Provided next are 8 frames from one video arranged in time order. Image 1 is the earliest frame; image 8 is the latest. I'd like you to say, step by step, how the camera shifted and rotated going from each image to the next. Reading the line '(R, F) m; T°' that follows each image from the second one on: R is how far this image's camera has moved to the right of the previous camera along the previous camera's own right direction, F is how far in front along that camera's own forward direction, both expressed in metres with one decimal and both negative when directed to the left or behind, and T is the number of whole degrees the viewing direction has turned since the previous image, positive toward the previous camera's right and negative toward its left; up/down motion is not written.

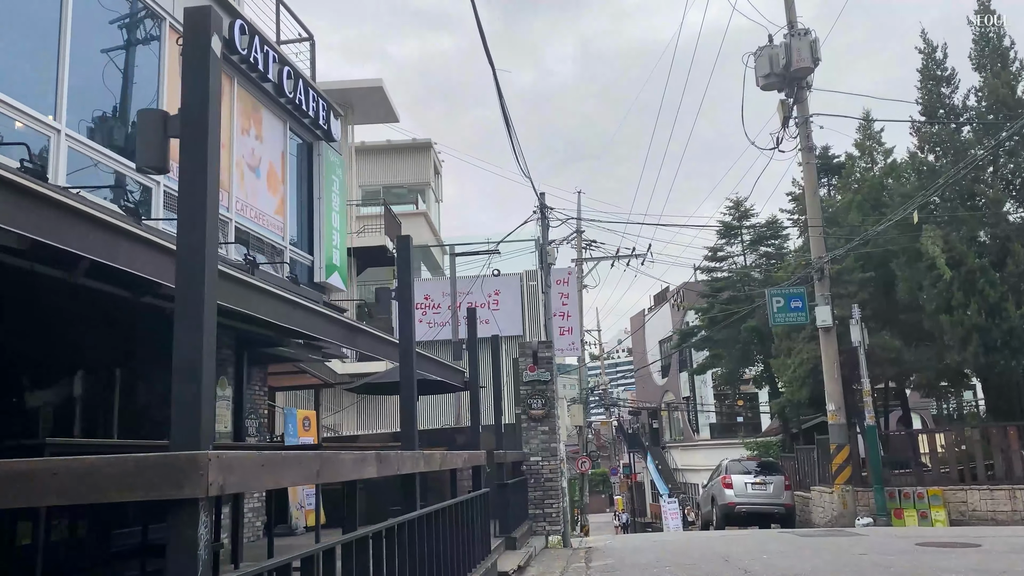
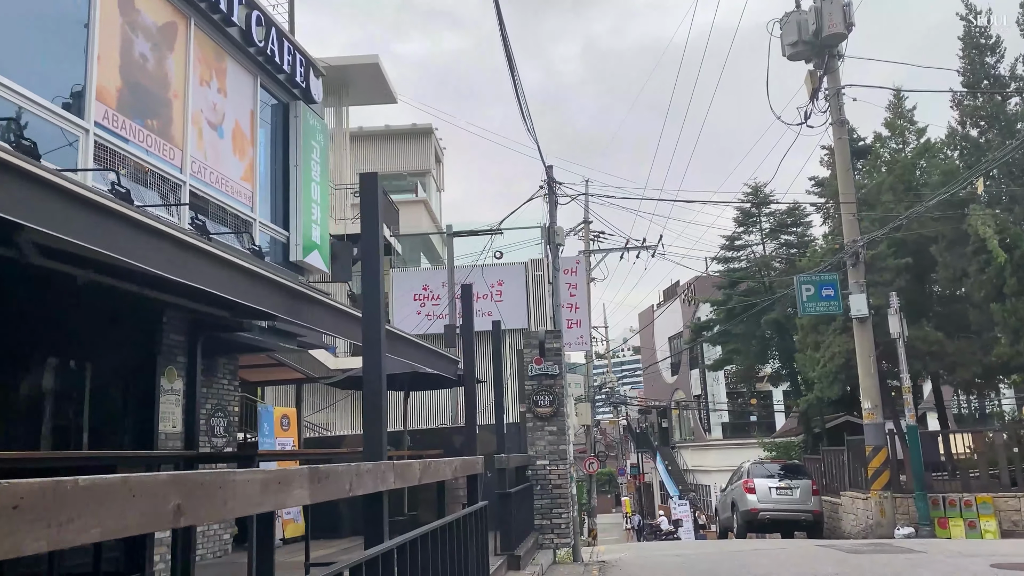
(0.0, +1.4) m; 0°
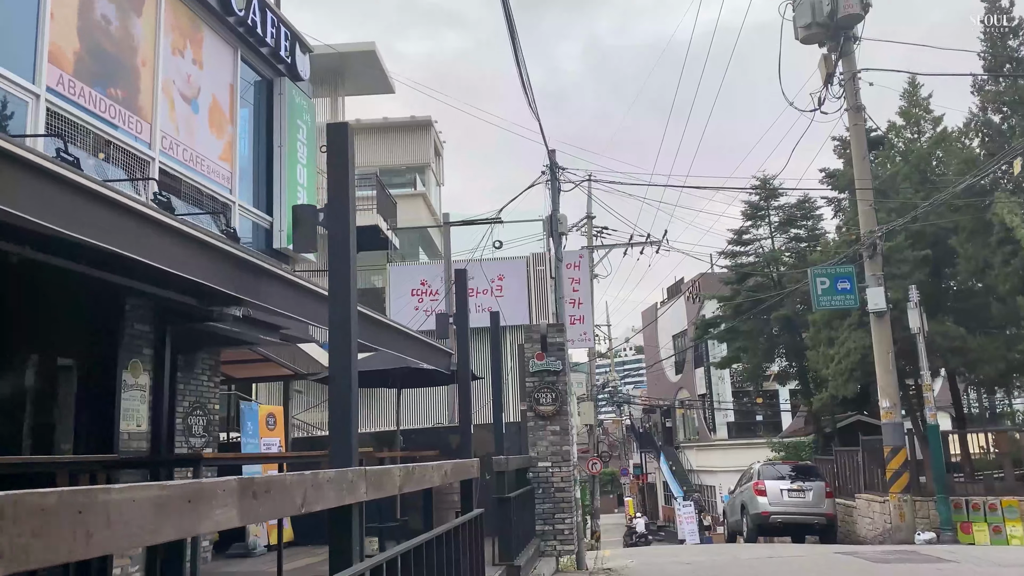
(0.0, +0.7) m; 0°
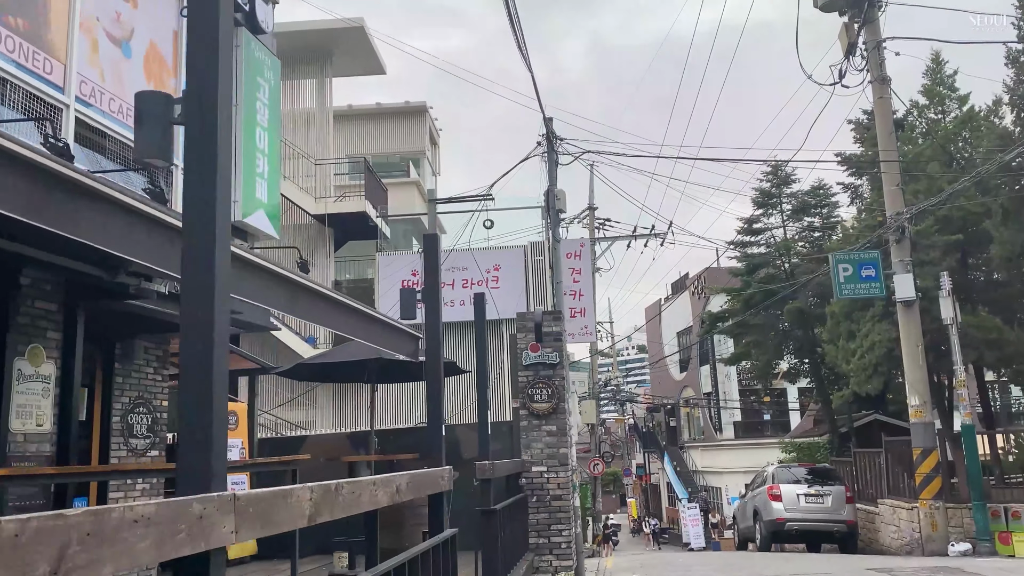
(+0.1, +1.1) m; 0°
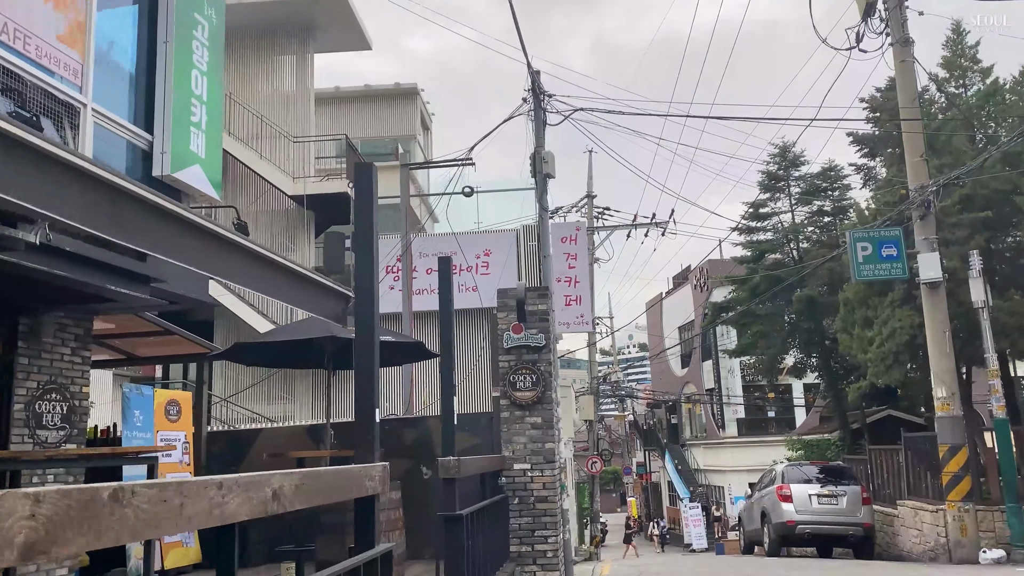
(+0.2, +1.1) m; 0°
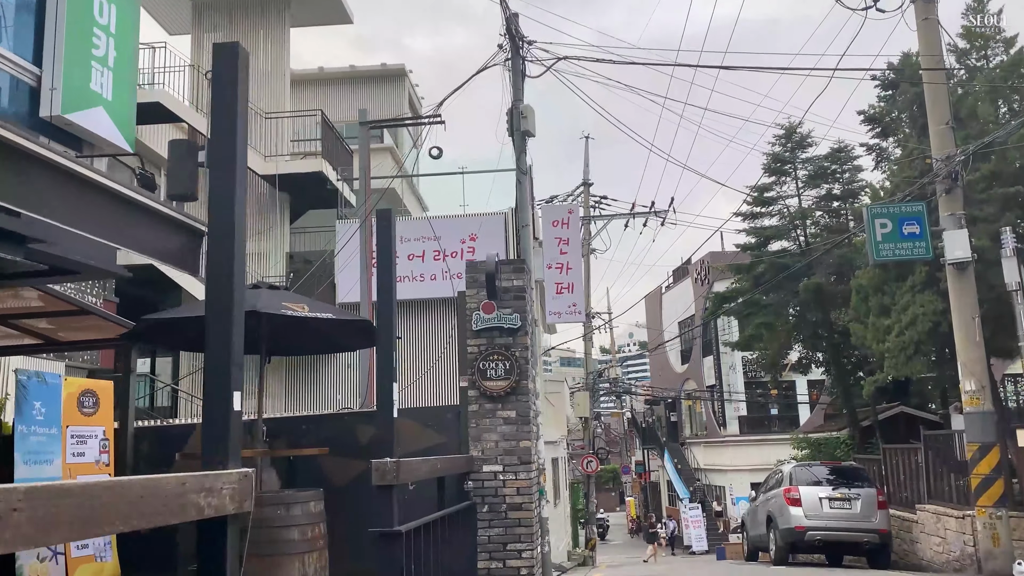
(+0.3, +1.1) m; 0°
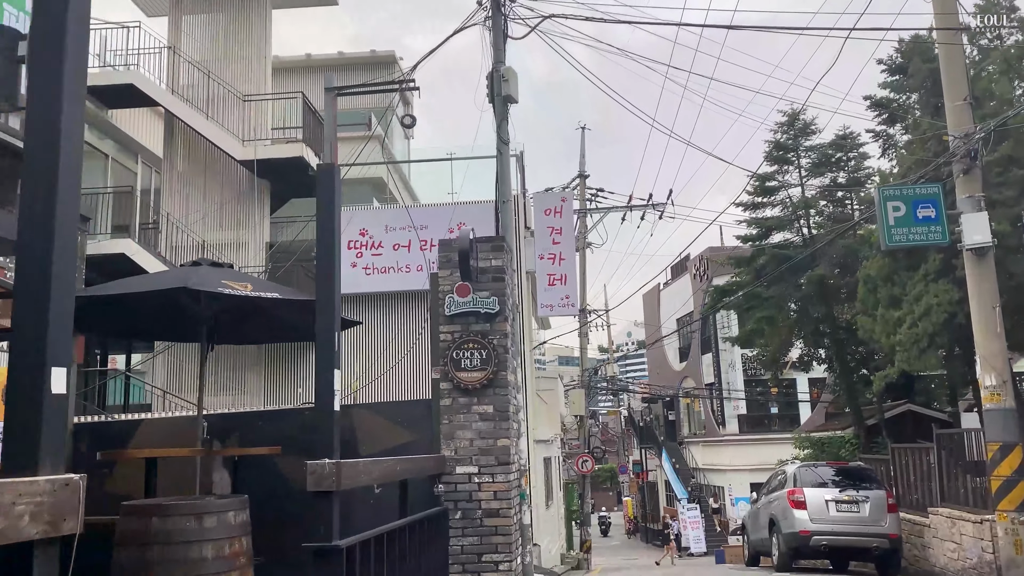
(+0.2, +0.7) m; 0°
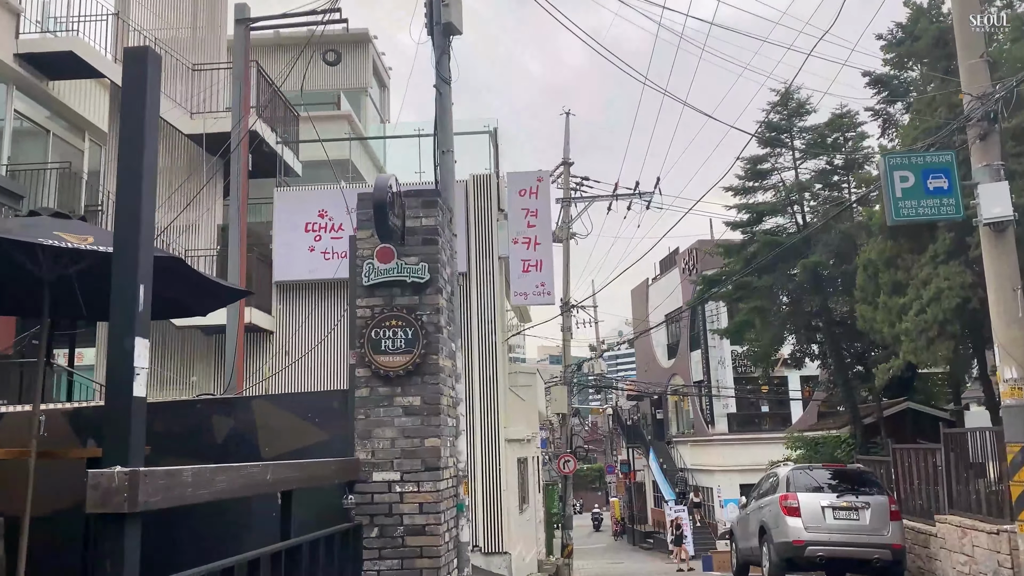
(+0.4, +1.1) m; +1°
